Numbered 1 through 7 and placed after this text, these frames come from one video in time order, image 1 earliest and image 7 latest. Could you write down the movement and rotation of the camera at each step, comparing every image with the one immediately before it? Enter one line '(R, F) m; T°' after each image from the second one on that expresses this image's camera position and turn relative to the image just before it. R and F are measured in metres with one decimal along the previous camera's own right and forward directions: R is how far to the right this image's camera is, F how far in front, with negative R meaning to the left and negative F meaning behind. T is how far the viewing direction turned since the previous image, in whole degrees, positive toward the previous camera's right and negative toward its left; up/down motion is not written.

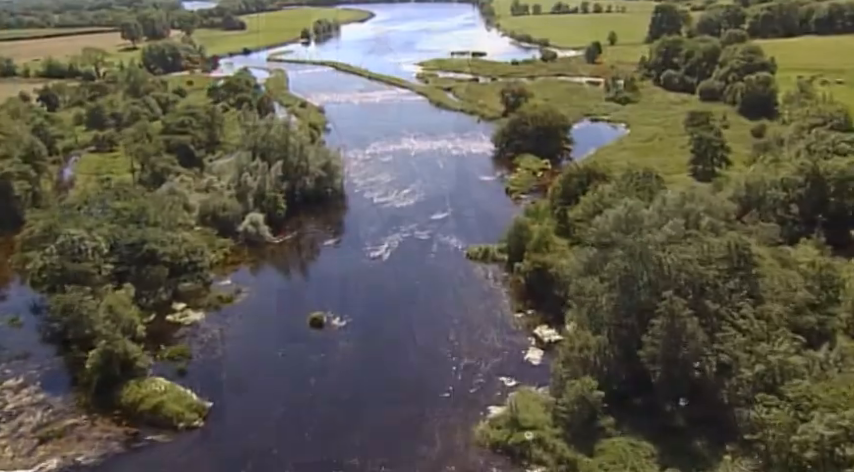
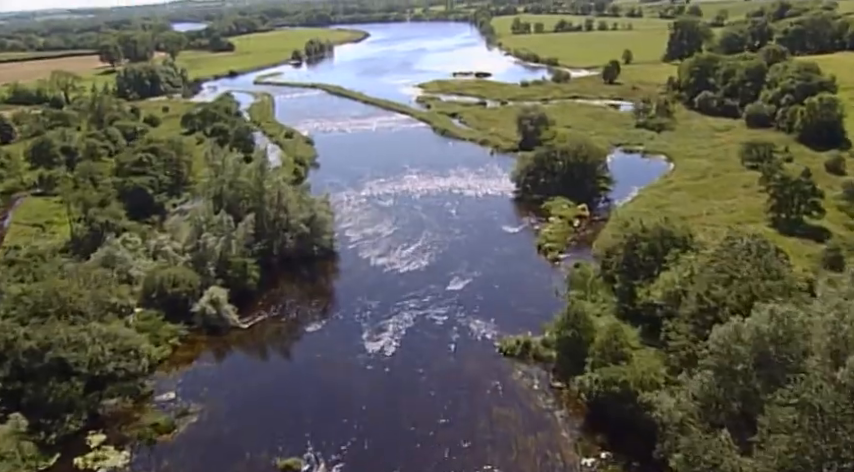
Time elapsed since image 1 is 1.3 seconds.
(-0.9, +11.6) m; 0°
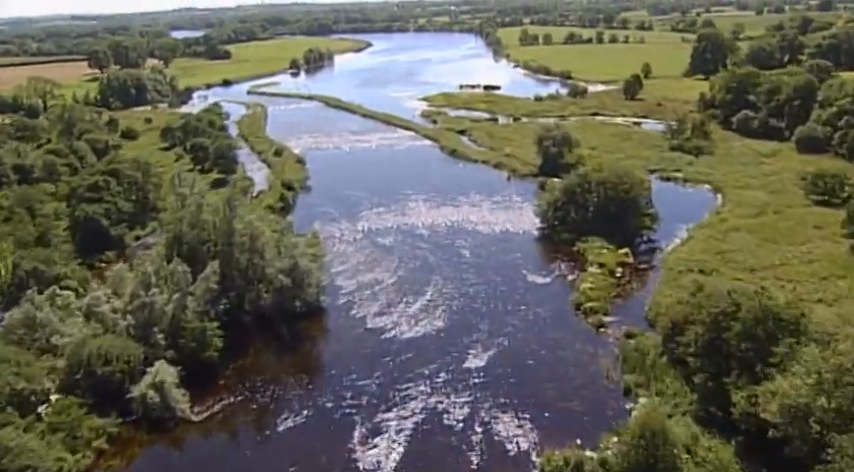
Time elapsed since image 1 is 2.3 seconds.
(-0.5, +8.8) m; 0°
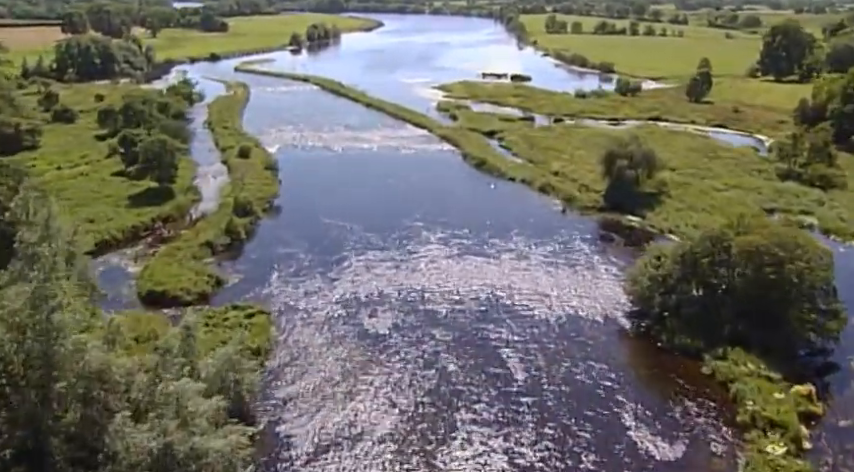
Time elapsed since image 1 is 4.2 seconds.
(-0.8, +18.4) m; 0°
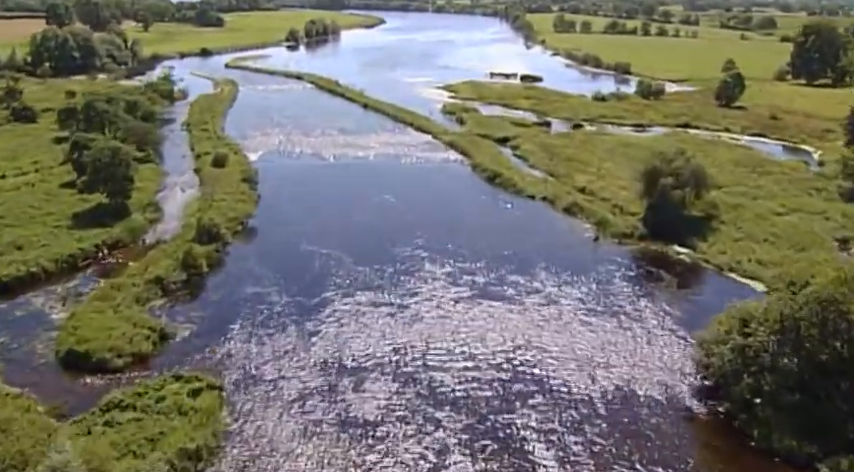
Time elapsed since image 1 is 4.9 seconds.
(-0.2, +7.2) m; 0°
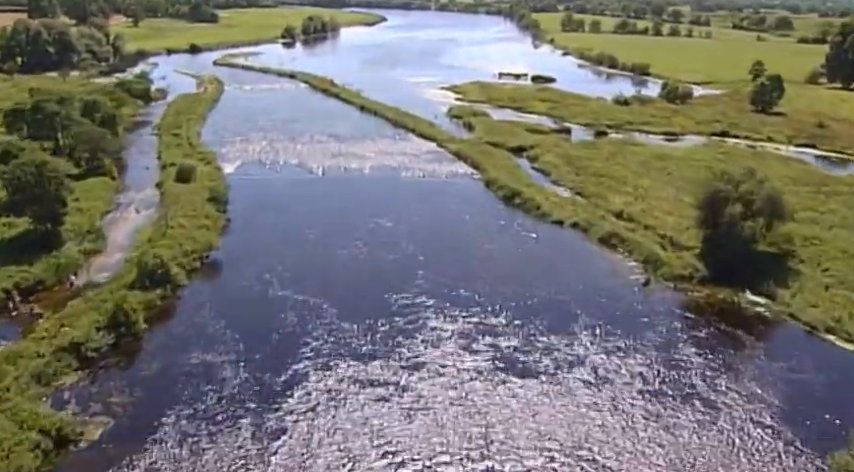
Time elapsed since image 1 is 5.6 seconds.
(-0.2, +7.3) m; 0°
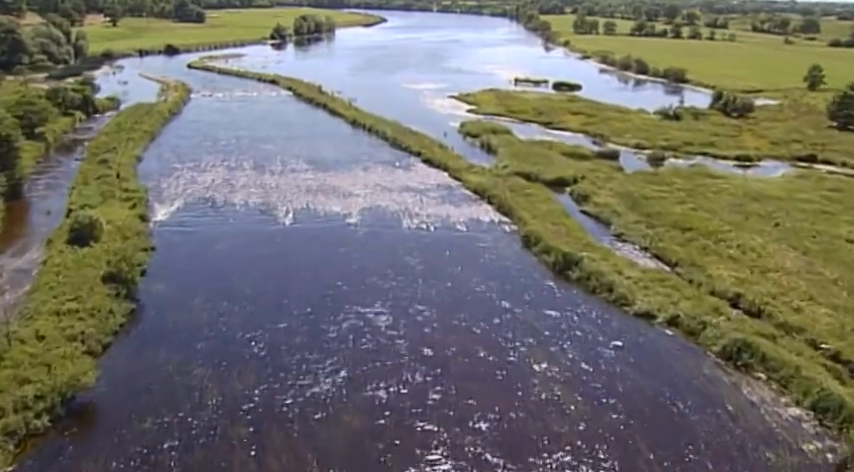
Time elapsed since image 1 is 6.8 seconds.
(-0.5, +12.3) m; 0°
